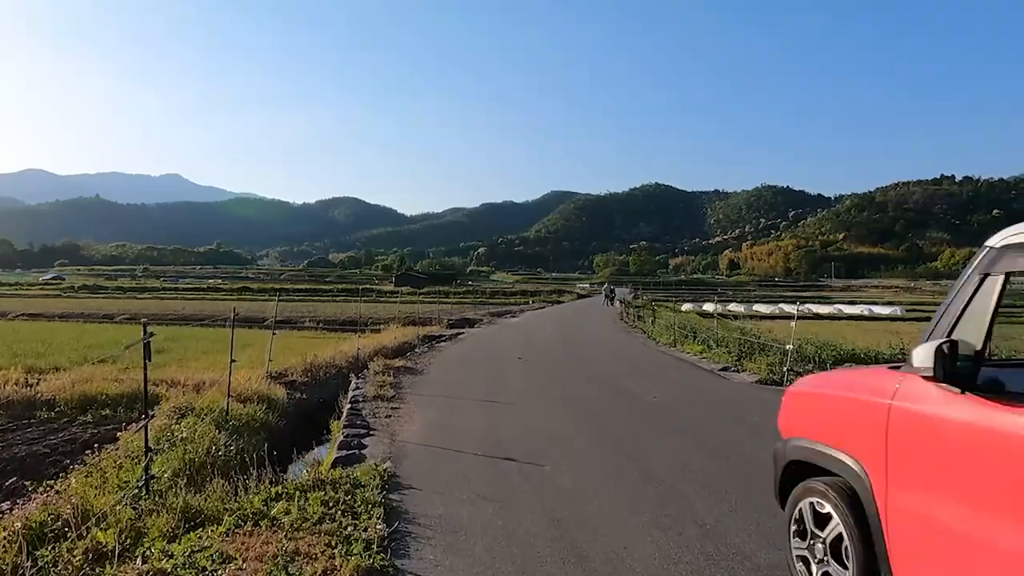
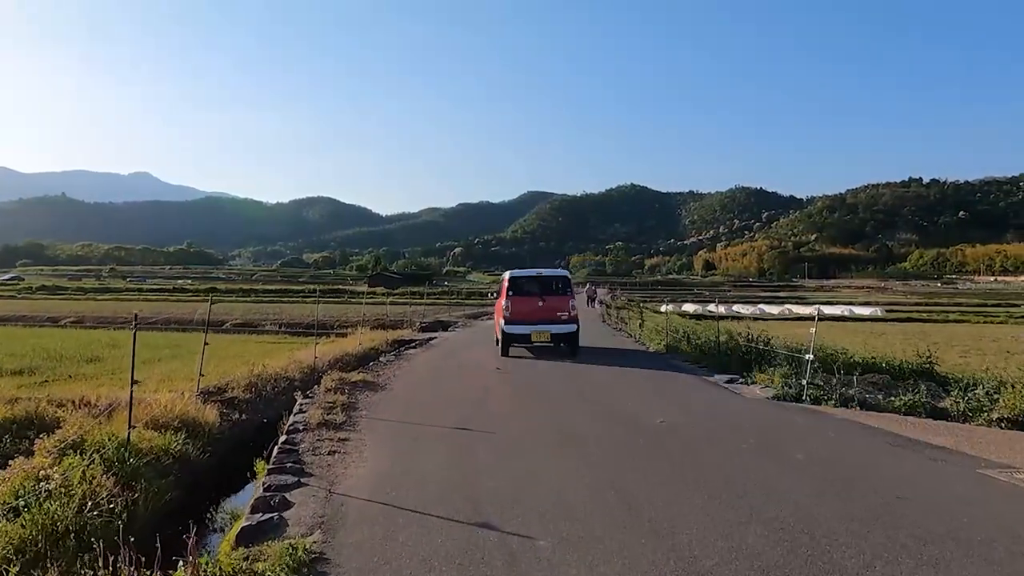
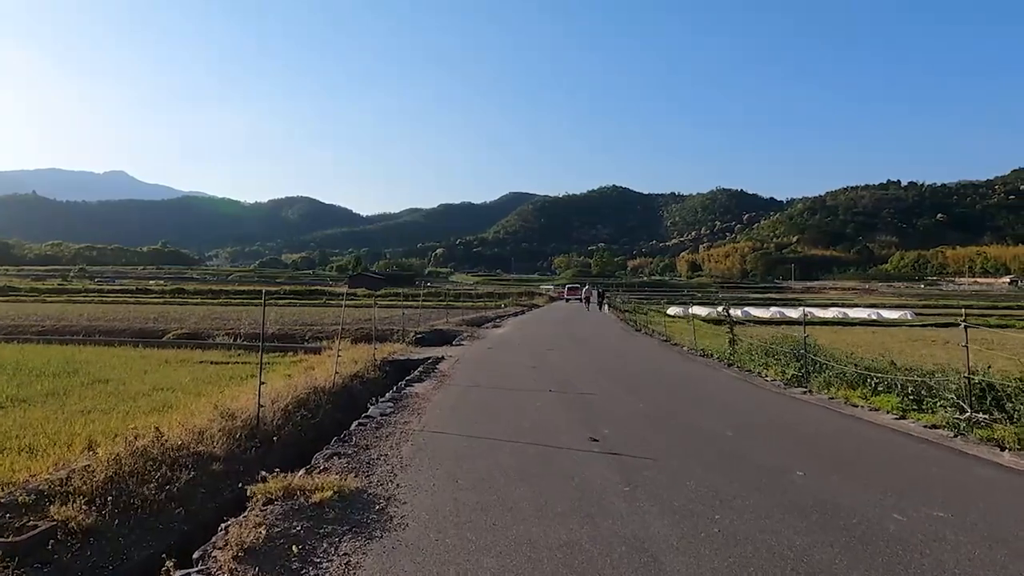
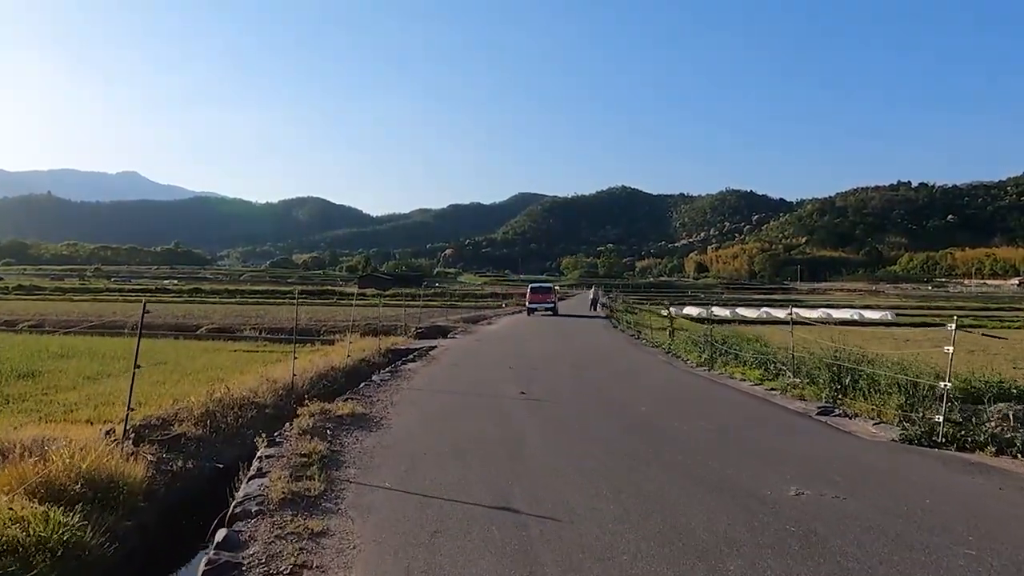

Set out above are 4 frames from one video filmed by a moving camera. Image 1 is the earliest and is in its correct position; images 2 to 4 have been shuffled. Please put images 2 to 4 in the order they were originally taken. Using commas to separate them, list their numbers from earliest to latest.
2, 4, 3
